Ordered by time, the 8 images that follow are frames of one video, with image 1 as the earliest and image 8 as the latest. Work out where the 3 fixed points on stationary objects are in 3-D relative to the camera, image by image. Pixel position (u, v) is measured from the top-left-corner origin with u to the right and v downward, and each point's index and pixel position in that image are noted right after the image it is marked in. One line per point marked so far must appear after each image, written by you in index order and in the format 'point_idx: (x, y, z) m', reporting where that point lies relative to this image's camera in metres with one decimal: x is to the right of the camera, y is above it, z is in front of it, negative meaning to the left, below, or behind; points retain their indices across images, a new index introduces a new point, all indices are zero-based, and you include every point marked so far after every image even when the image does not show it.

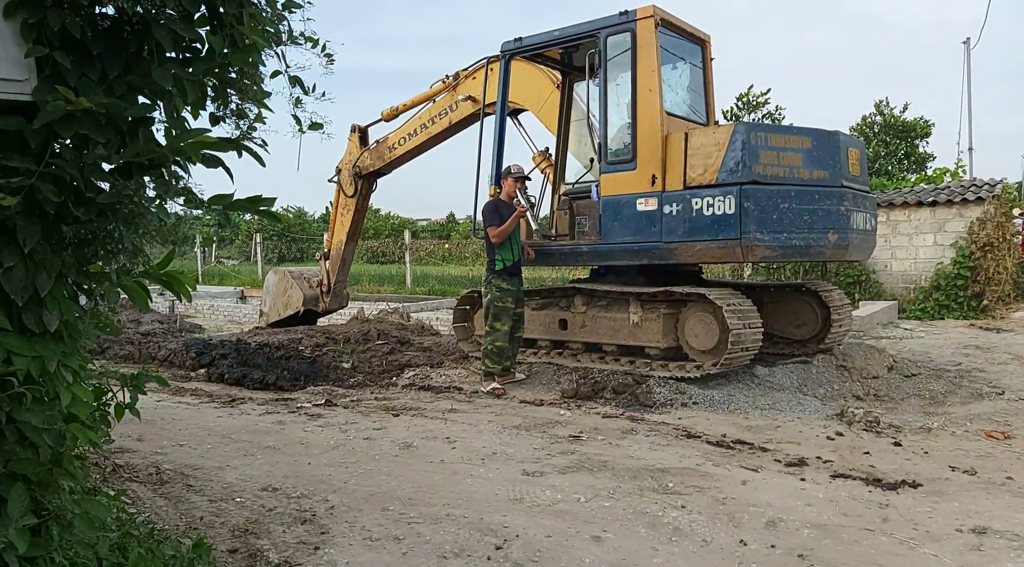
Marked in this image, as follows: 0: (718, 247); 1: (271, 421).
0: (+1.6, +0.3, +6.0) m
1: (-1.8, -1.0, +6.0) m
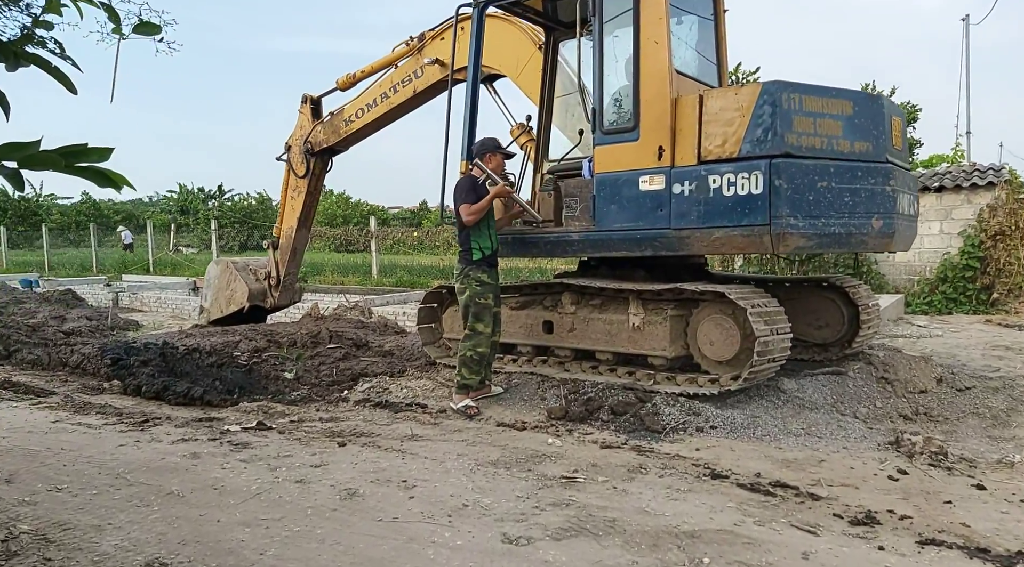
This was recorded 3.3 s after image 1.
0: (+1.4, +0.3, +4.8) m
1: (-2.0, -1.0, +4.8) m
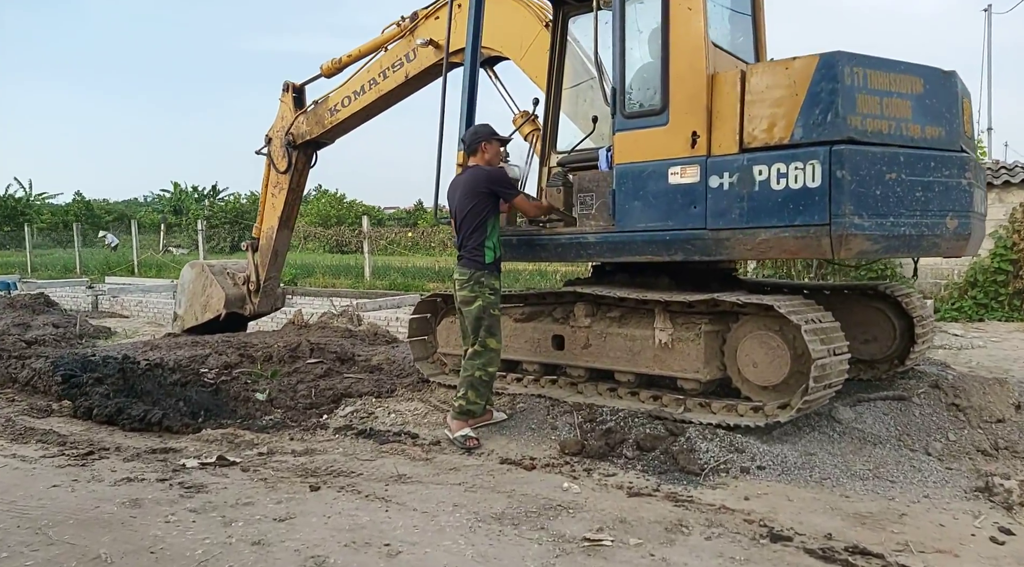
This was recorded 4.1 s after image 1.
0: (+1.4, +0.2, +4.0) m
1: (-1.9, -1.1, +4.0) m
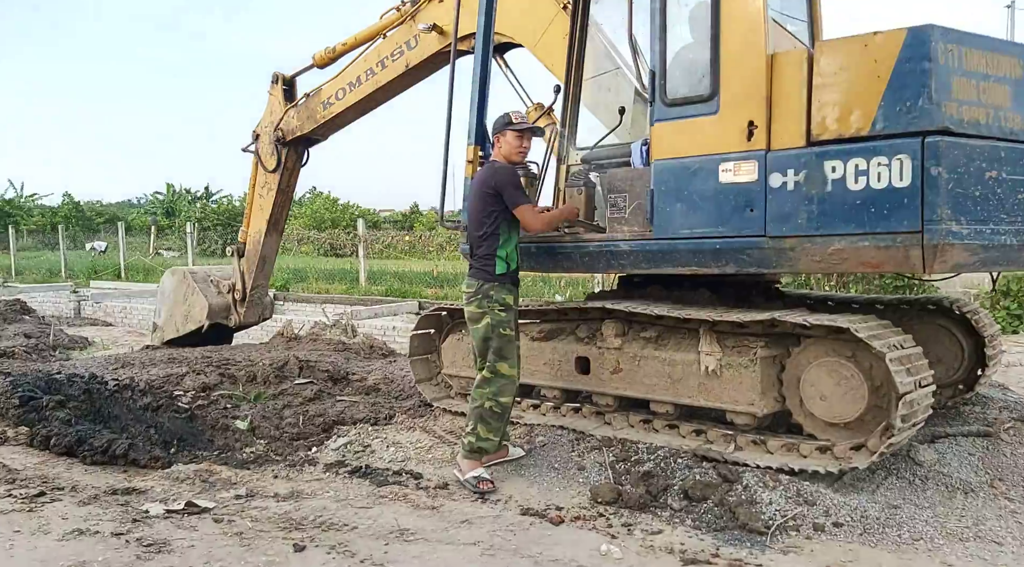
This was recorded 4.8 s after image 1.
0: (+1.5, +0.2, +3.4) m
1: (-1.8, -1.2, +3.3) m
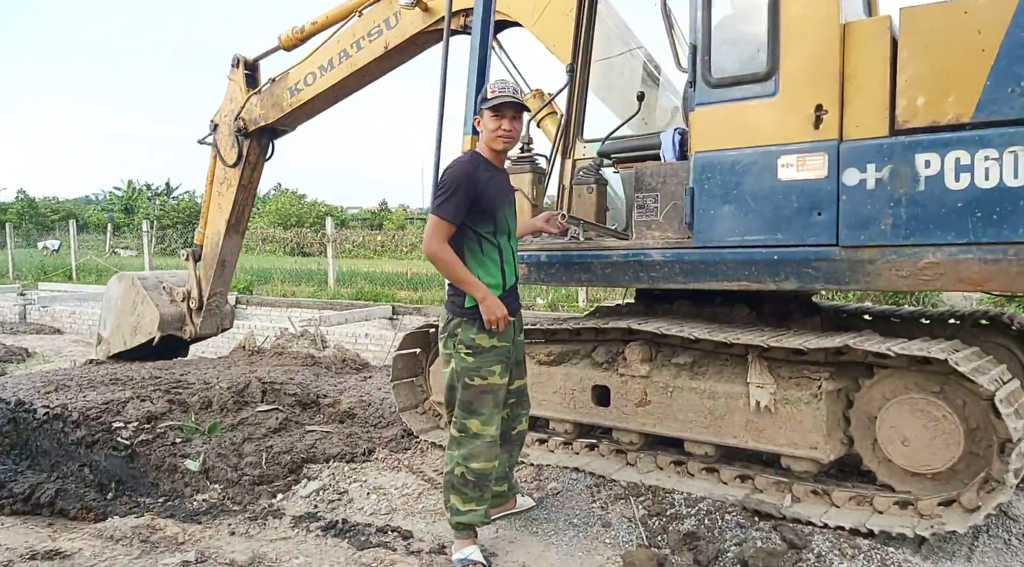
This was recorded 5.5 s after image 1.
0: (+1.6, +0.1, +2.7) m
1: (-1.8, -1.2, +2.5) m
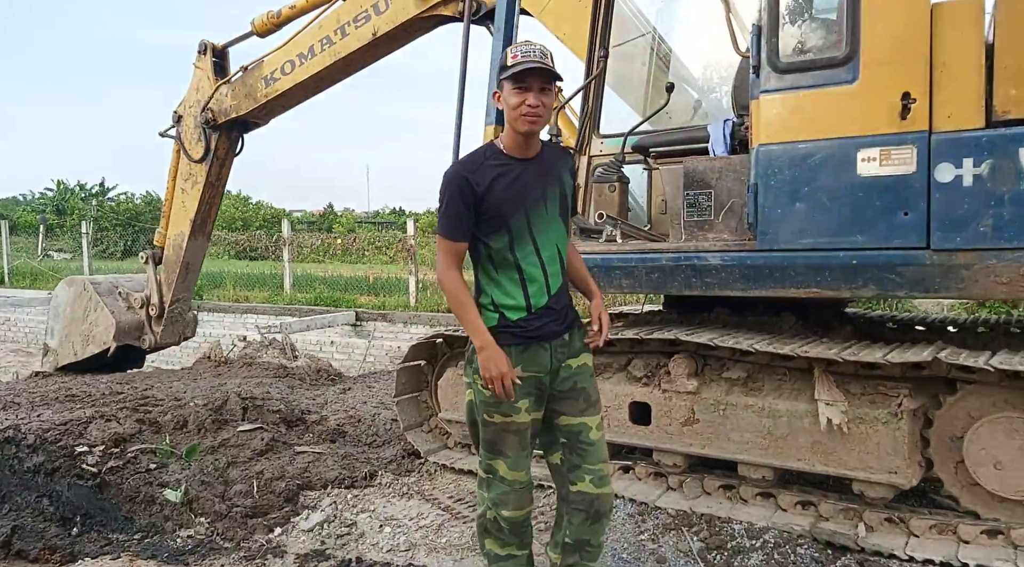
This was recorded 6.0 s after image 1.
0: (+1.8, +0.1, +2.5) m
1: (-1.5, -1.2, +2.0) m
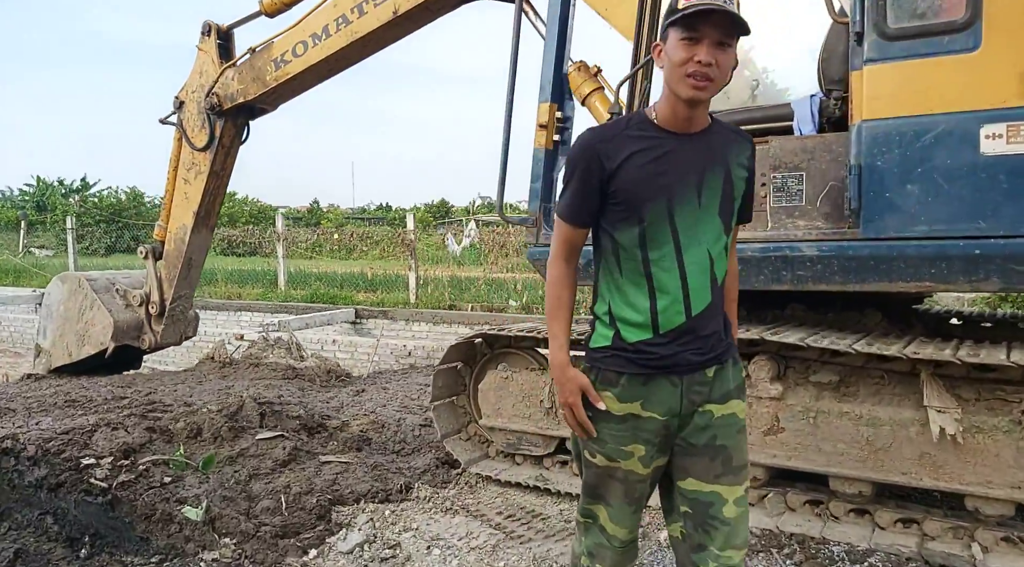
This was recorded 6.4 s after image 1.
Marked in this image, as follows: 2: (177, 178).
0: (+2.1, +0.1, +2.2) m
1: (-1.3, -1.2, +1.7) m
2: (-2.6, +0.8, +6.2) m
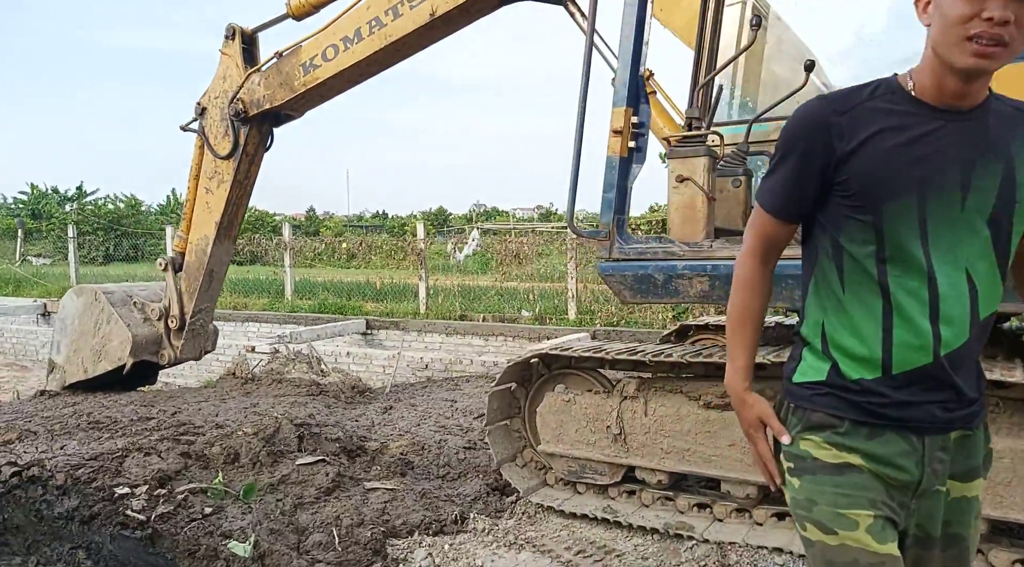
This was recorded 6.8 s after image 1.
0: (+2.4, 0.0, +2.0) m
1: (-1.0, -1.3, +1.4) m
2: (-2.4, +0.7, +5.9) m
